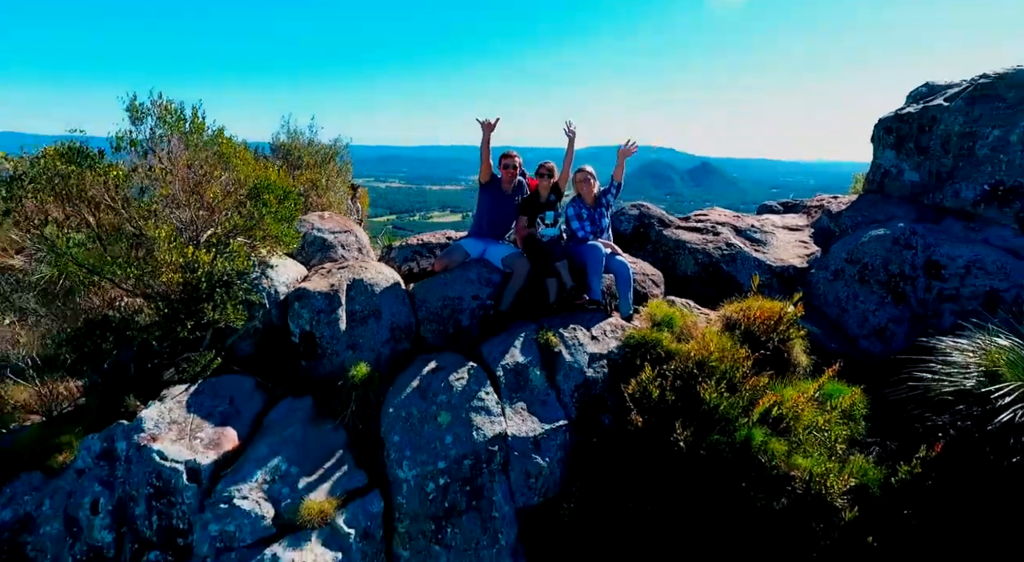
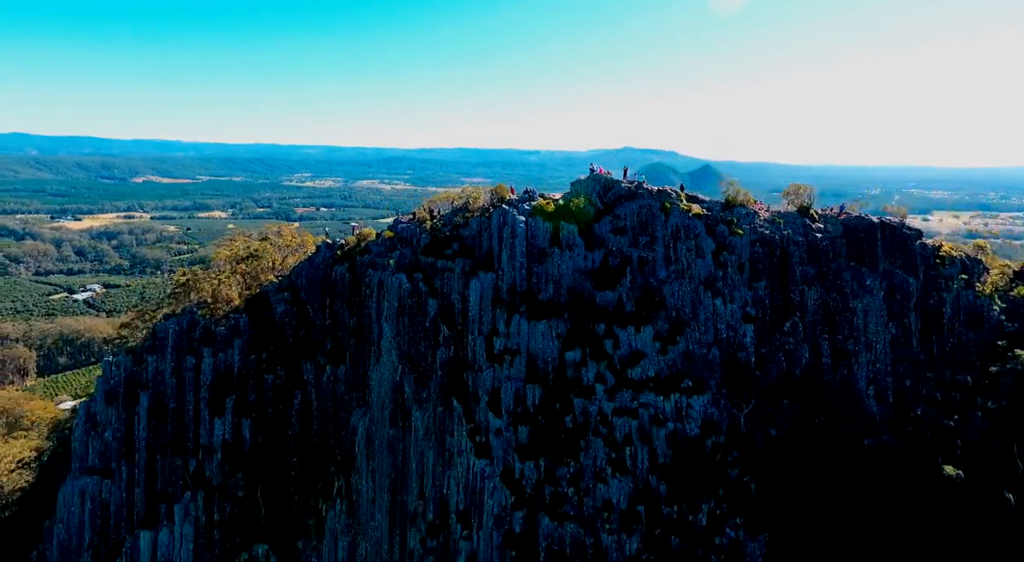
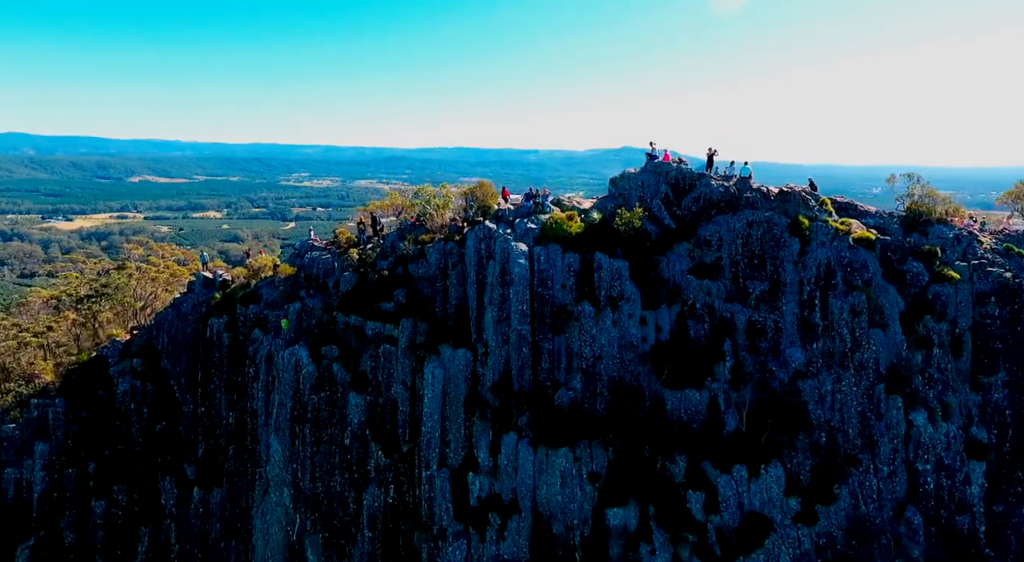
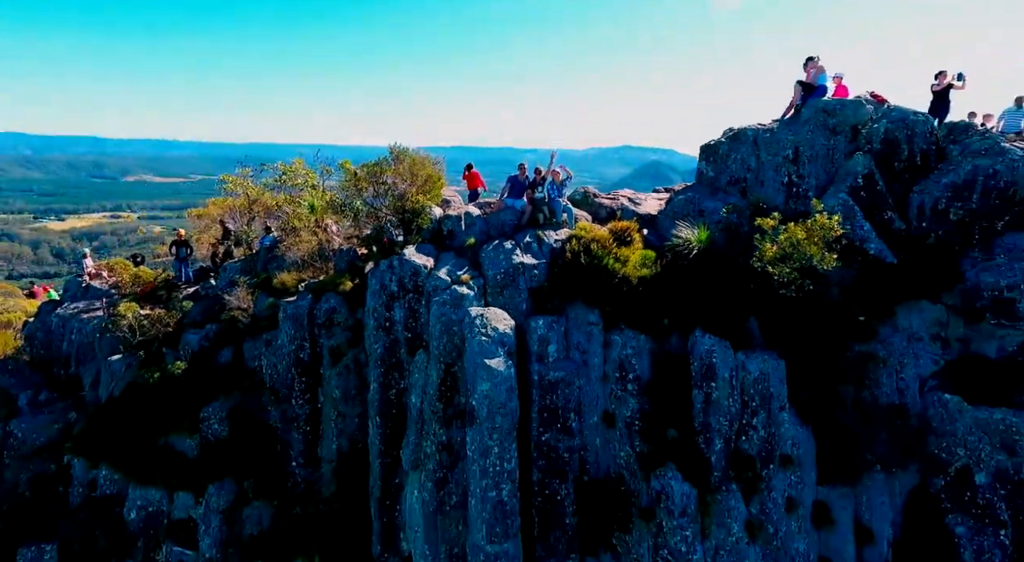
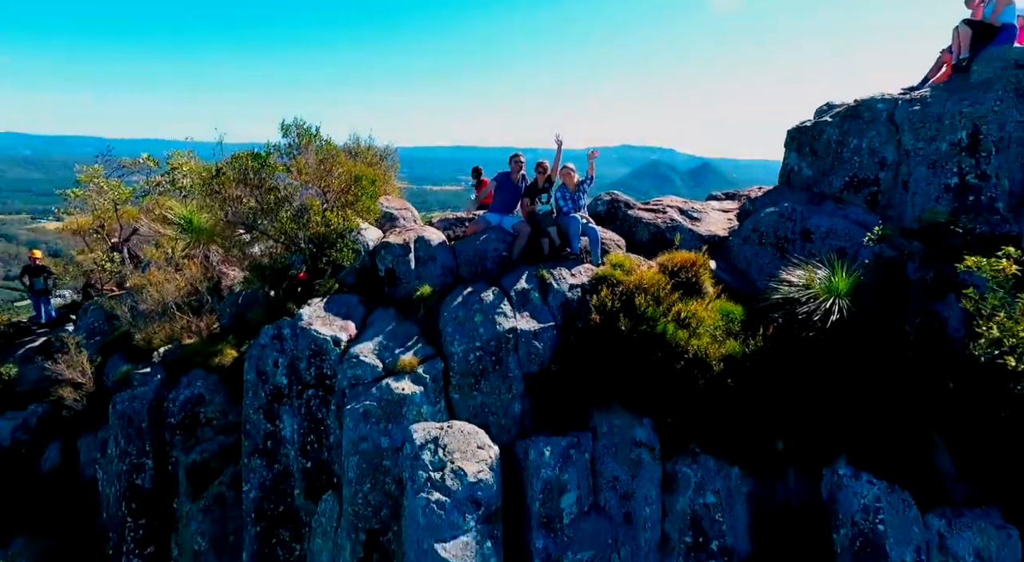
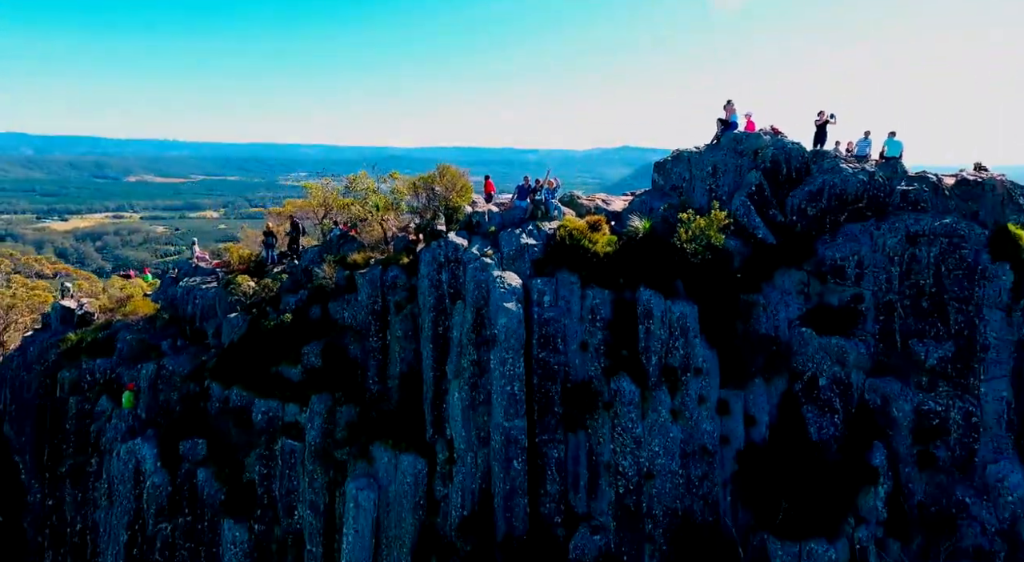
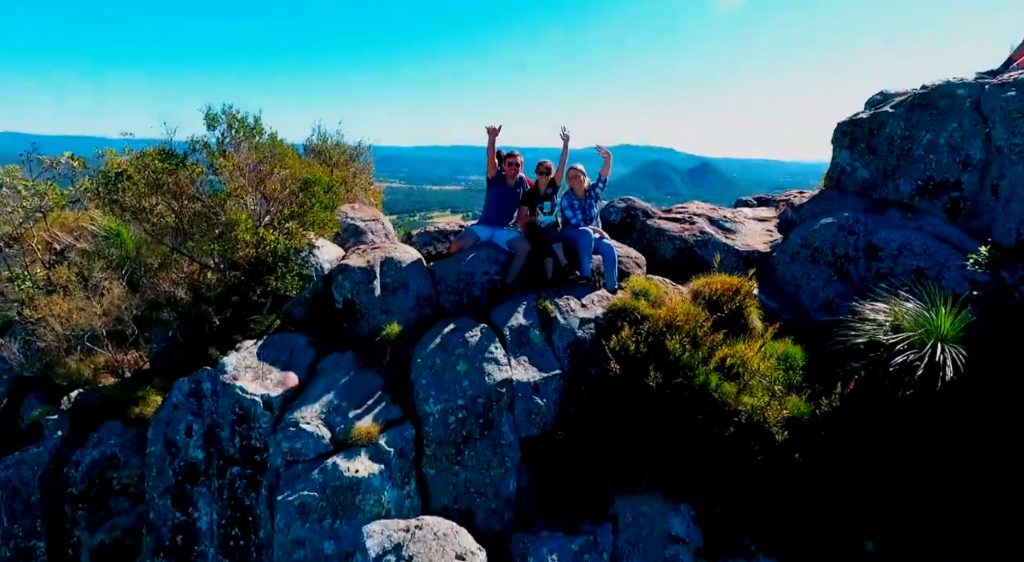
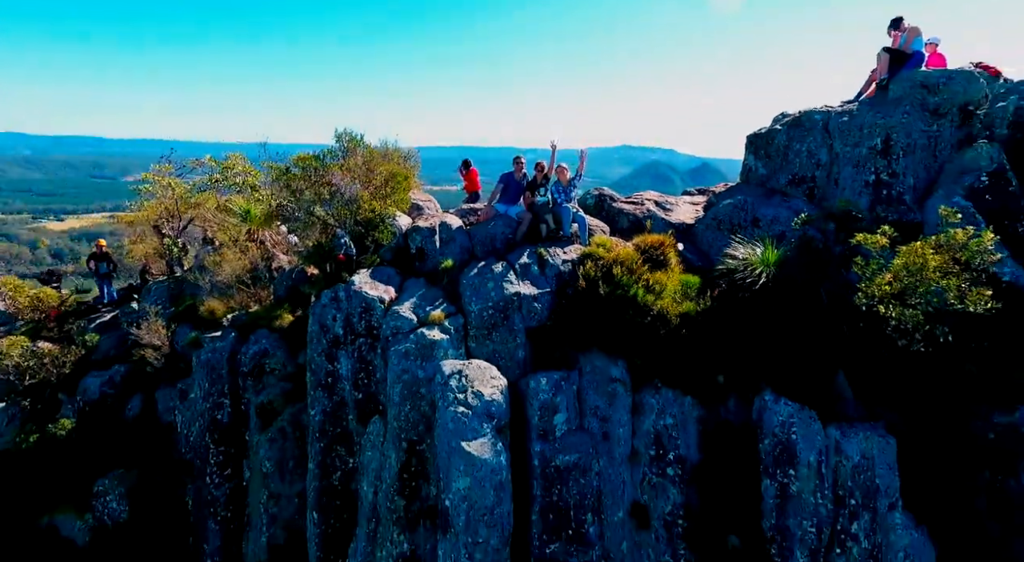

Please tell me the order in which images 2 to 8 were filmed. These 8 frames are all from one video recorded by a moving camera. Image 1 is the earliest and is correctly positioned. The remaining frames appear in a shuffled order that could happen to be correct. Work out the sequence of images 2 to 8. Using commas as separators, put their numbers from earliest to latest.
7, 5, 8, 4, 6, 3, 2
